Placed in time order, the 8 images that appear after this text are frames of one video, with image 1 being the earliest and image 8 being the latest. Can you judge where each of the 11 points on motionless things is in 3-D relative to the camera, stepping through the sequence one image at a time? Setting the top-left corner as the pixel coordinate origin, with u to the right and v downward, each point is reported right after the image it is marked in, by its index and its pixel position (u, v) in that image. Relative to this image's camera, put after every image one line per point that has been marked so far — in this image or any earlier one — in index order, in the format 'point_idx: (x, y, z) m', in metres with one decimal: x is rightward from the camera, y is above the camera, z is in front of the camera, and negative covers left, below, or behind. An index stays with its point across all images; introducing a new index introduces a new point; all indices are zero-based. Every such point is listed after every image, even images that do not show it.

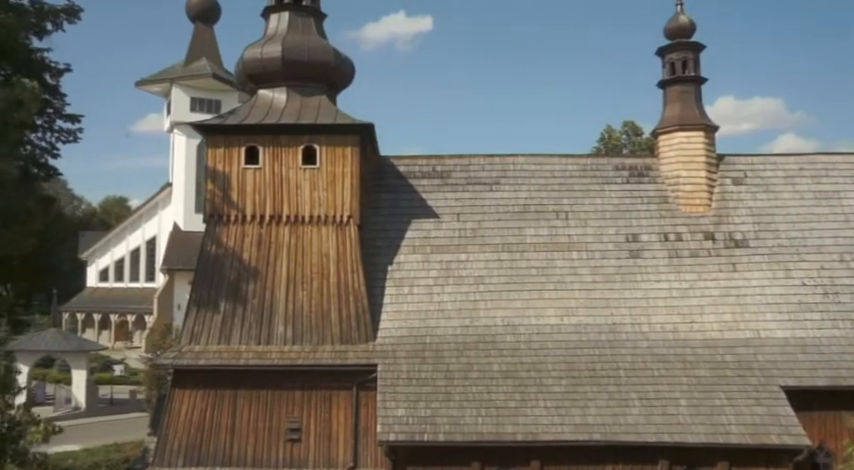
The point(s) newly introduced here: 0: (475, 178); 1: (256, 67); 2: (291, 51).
0: (+1.2, +1.4, +18.1) m
1: (-4.2, +4.1, +17.4) m
2: (-3.3, +4.5, +17.2) m
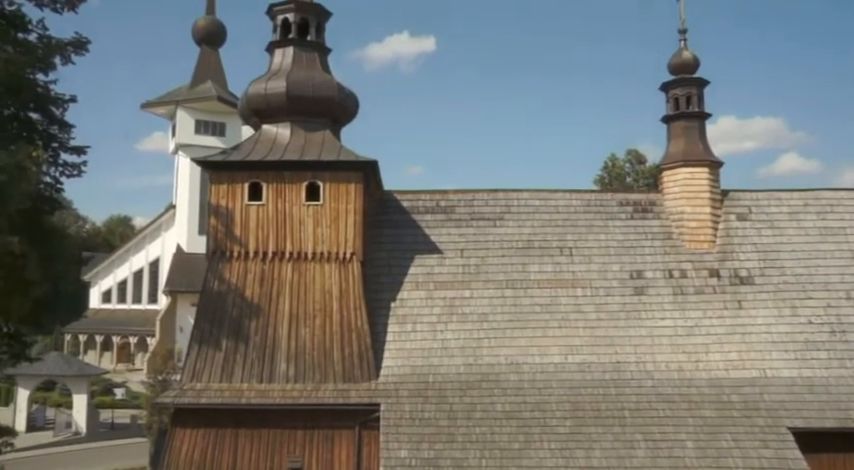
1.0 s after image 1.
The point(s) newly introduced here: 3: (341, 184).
0: (+1.3, +0.6, +18.1) m
1: (-4.1, +3.3, +17.4) m
2: (-3.2, +3.6, +17.3) m
3: (-2.0, +1.2, +16.4) m
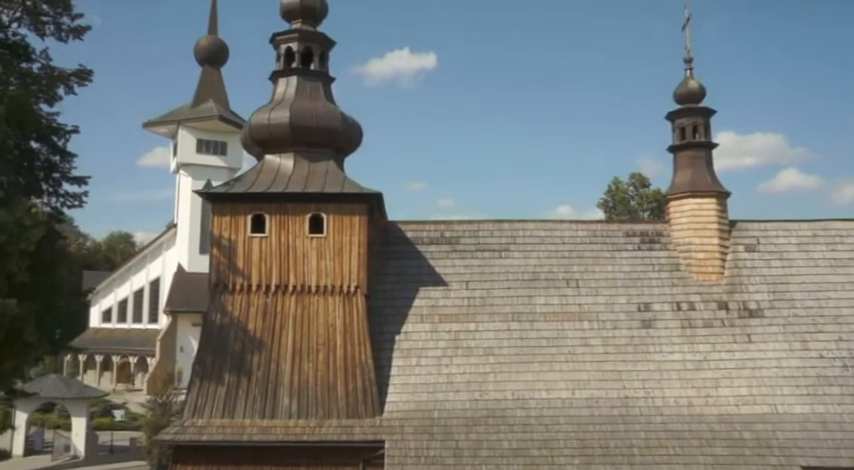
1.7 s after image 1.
0: (+1.4, -0.2, +17.9) m
1: (-4.0, +2.5, +17.3) m
2: (-3.1, +2.8, +17.2) m
3: (-1.9, +0.4, +16.2) m
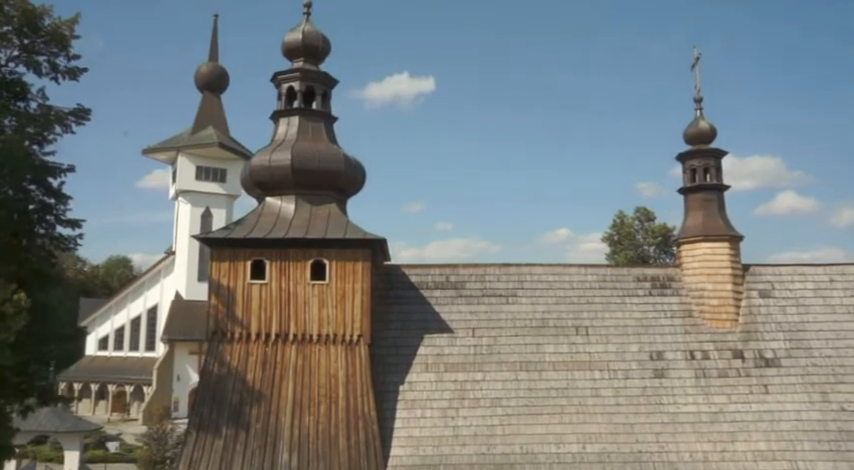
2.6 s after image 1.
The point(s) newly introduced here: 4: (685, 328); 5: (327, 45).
0: (+1.5, -1.3, +17.4) m
1: (-3.9, +1.5, +16.9) m
2: (-3.0, +1.8, +16.7) m
3: (-1.8, -0.6, +15.8) m
4: (+6.0, -2.2, +16.6) m
5: (-2.7, +5.1, +19.2) m
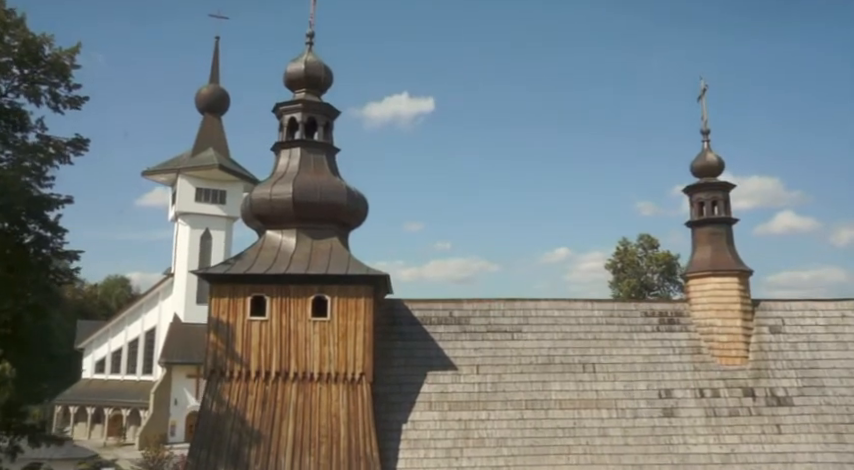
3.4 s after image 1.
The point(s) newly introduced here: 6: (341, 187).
0: (+1.6, -2.1, +17.0) m
1: (-3.8, +0.7, +16.6) m
2: (-2.9, +1.0, +16.5) m
3: (-1.7, -1.4, +15.4) m
4: (+6.1, -3.0, +16.3) m
5: (-2.6, +4.2, +19.0) m
6: (-2.0, +1.1, +16.8) m
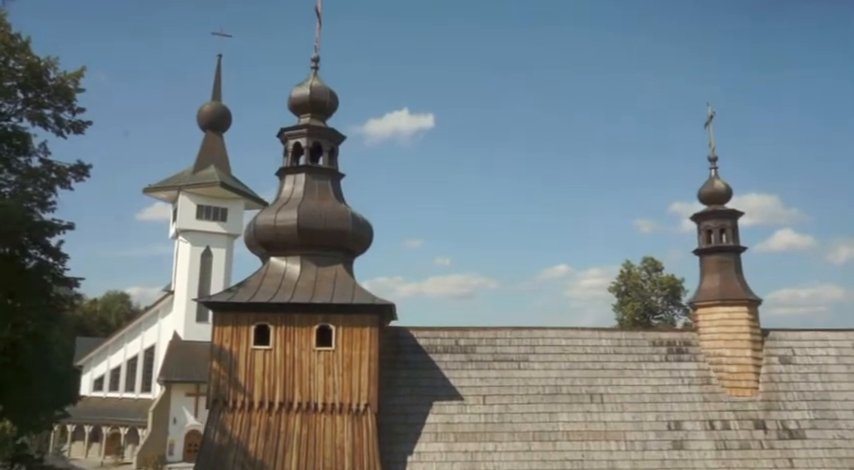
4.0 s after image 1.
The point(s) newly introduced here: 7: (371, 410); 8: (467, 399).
0: (+1.7, -2.8, +16.8) m
1: (-3.7, 0.0, +16.4) m
2: (-2.8, +0.4, +16.3) m
3: (-1.6, -2.0, +15.2) m
4: (+6.2, -3.6, +16.0) m
5: (-2.5, +3.6, +18.9) m
6: (-1.9, +0.5, +16.7) m
7: (-1.2, -3.7, +14.9) m
8: (+0.9, -3.7, +16.0) m
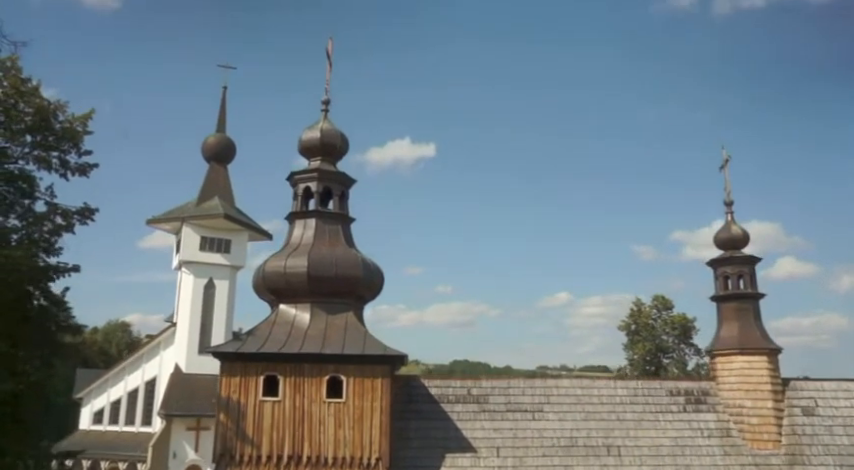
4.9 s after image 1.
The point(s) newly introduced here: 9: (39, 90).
0: (+2.0, -3.8, +16.4) m
1: (-3.4, -1.0, +16.2) m
2: (-2.5, -0.7, +16.0) m
3: (-1.3, -3.0, +14.8) m
4: (+6.5, -4.7, +15.6) m
5: (-2.2, +2.4, +18.7) m
6: (-1.6, -0.6, +16.4) m
7: (-0.9, -4.7, +14.5) m
8: (+1.2, -4.7, +15.5) m
9: (-9.8, +3.6, +18.0) m
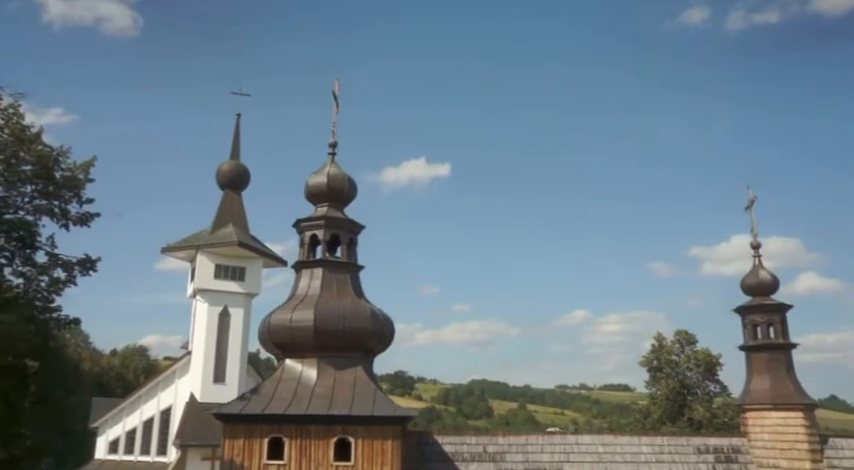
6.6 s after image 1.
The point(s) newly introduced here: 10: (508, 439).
0: (+2.3, -4.9, +15.5) m
1: (-3.1, -2.1, +15.5) m
2: (-2.2, -1.8, +15.4) m
3: (-1.0, -4.1, +14.1) m
4: (+6.8, -5.7, +14.6) m
5: (-1.9, +1.2, +18.1) m
6: (-1.4, -1.7, +15.7) m
7: (-0.6, -5.7, +13.7) m
8: (+1.5, -5.8, +14.7) m
9: (-9.5, +2.4, +17.6) m
10: (+1.8, -4.5, +15.9) m
